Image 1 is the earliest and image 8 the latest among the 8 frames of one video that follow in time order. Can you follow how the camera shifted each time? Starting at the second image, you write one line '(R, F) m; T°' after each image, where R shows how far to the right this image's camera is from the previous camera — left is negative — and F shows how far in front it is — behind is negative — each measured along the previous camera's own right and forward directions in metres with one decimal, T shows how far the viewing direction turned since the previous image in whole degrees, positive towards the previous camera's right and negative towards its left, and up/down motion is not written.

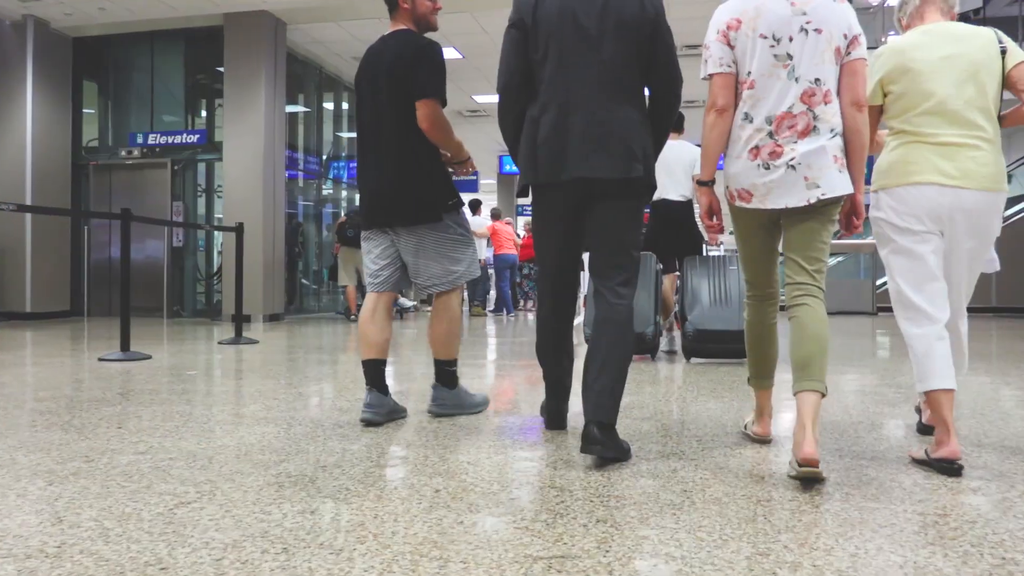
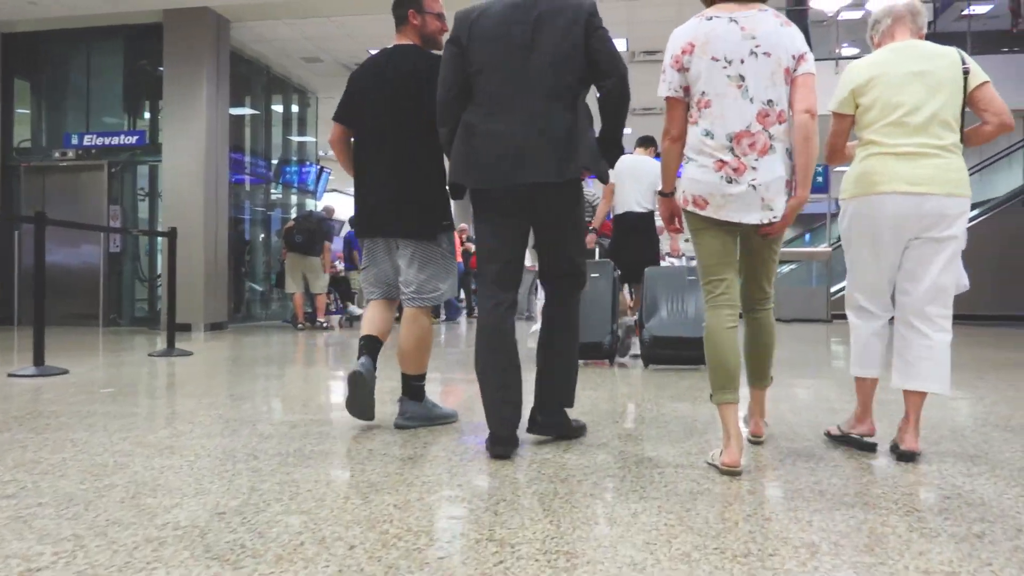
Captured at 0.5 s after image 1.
(0.0, +0.2) m; +3°
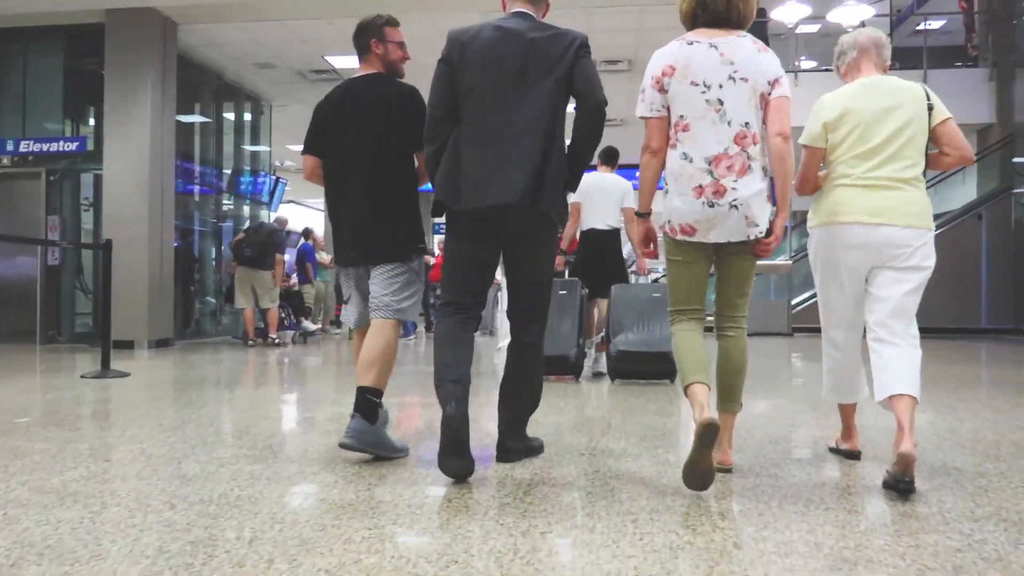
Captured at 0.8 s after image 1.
(0.0, +0.2) m; +3°
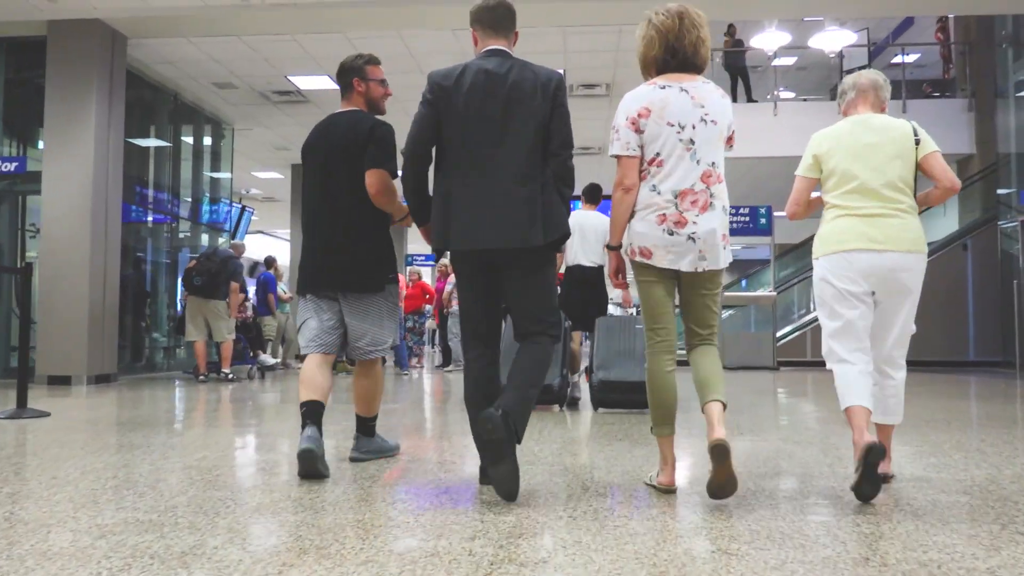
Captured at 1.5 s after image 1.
(0.0, +0.5) m; +2°
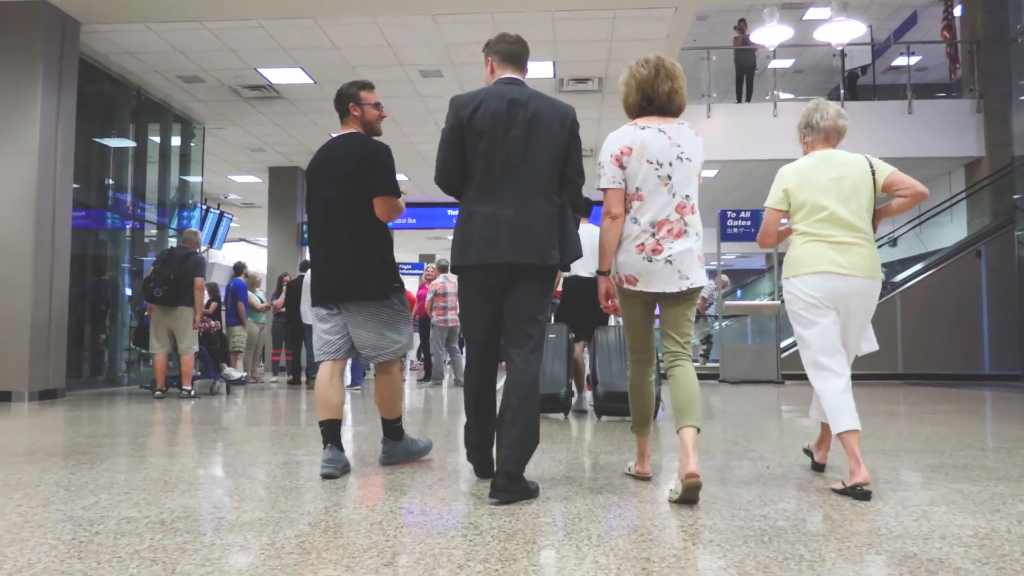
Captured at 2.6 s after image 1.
(+0.1, +0.6) m; +1°
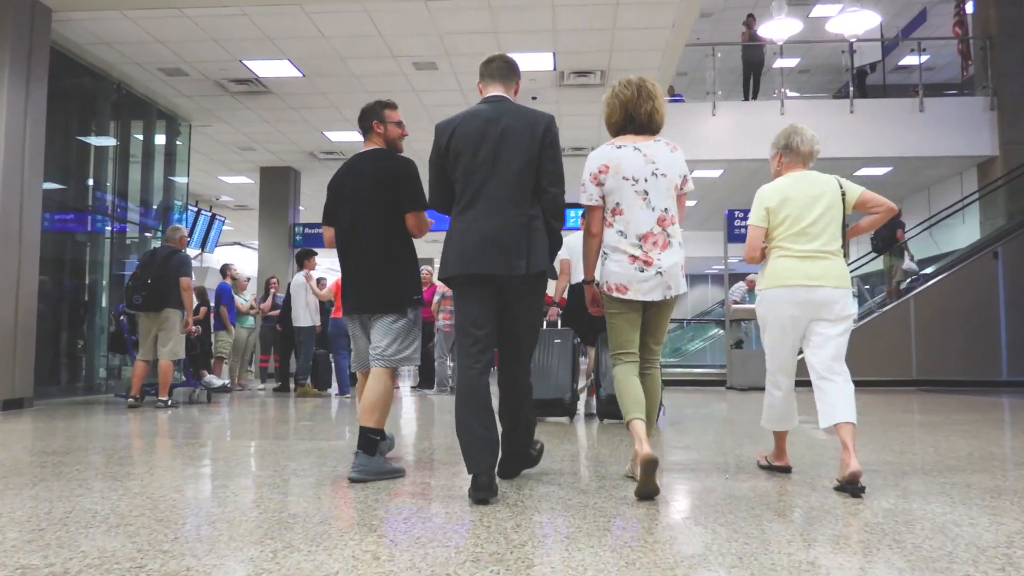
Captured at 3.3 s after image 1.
(0.0, +0.4) m; 0°
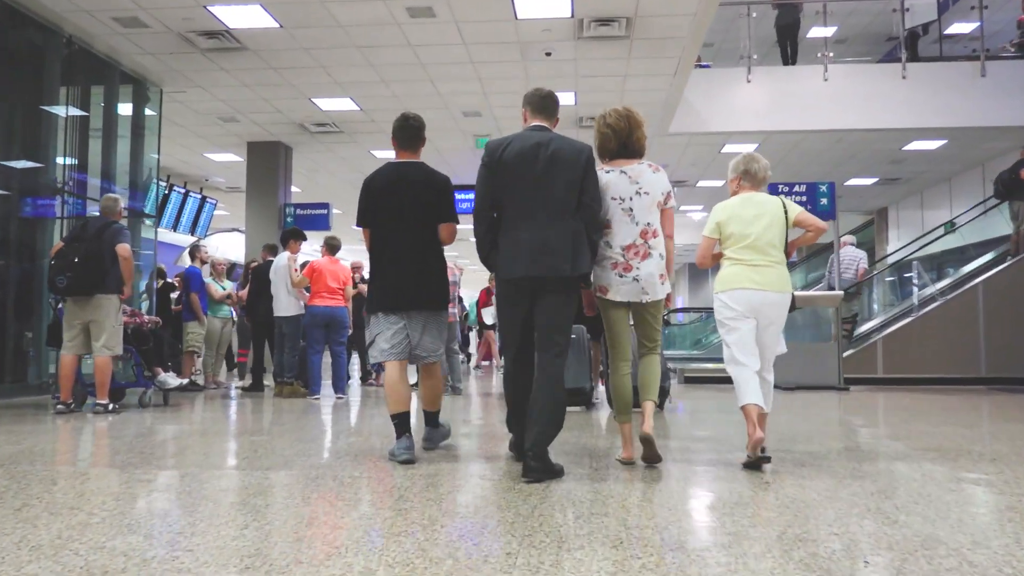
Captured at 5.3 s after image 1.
(0.0, +1.1) m; -1°
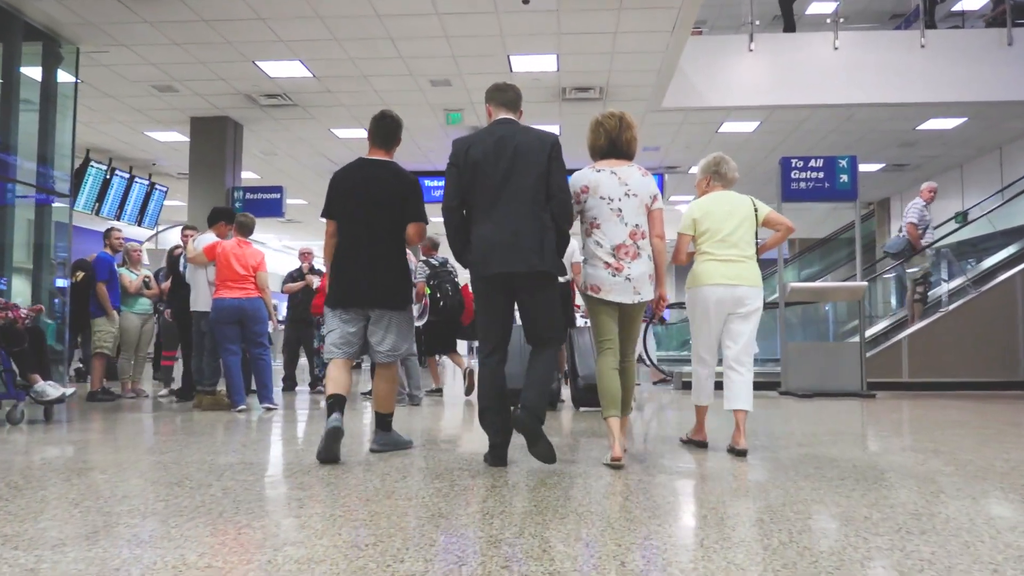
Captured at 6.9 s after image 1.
(+0.1, +1.1) m; +1°
